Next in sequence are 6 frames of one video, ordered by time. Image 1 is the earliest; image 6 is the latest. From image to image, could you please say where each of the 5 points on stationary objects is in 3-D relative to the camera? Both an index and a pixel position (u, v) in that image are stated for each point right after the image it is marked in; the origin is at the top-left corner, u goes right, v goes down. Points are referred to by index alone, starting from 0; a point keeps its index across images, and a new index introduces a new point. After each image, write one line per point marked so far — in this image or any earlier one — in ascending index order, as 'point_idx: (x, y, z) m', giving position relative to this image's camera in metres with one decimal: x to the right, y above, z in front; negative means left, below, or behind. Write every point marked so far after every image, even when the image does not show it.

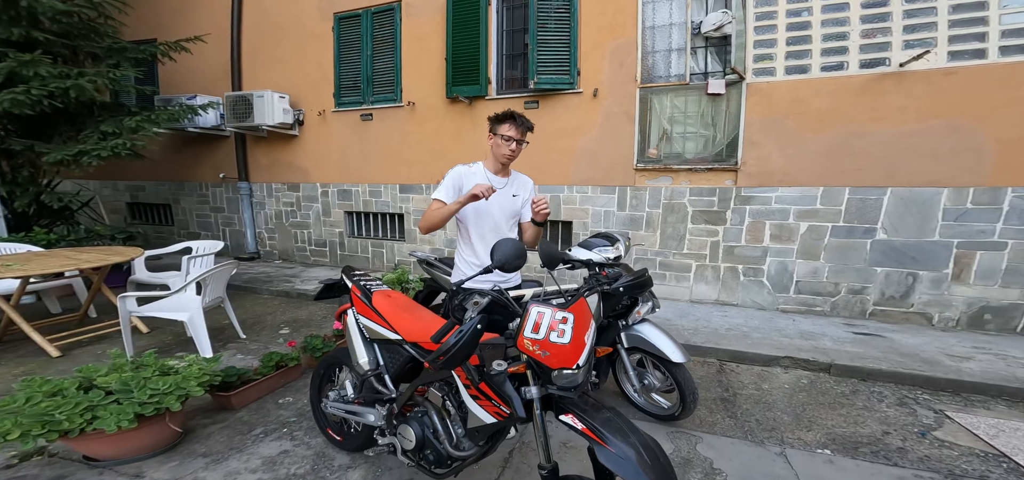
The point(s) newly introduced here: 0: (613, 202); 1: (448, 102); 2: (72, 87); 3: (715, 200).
0: (+1.2, +0.5, +4.7) m
1: (-1.0, +1.8, +5.0) m
2: (-4.8, +1.7, +4.3) m
3: (+2.4, +0.5, +4.3) m
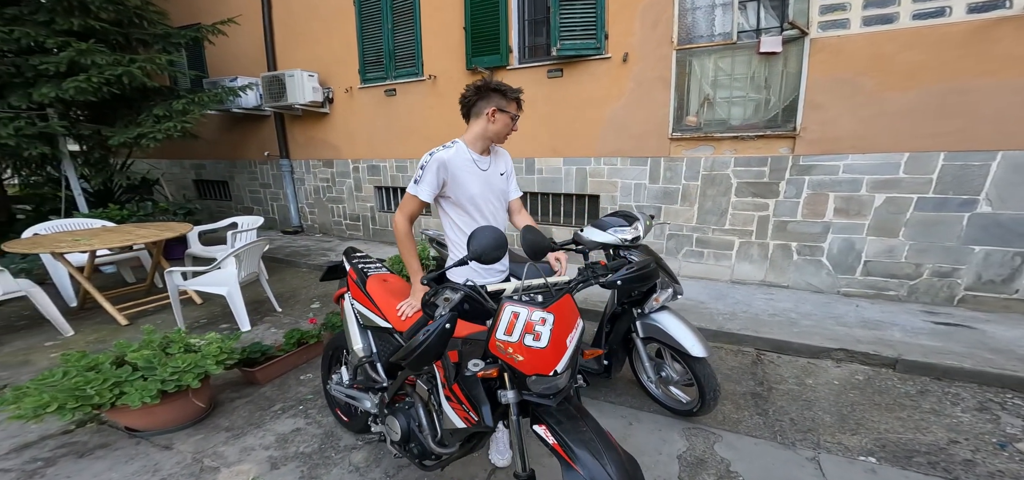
0: (+1.5, +0.7, +4.3) m
1: (-0.6, +2.1, +4.8) m
2: (-4.5, +2.0, +4.6) m
3: (+2.6, +0.7, +3.9) m
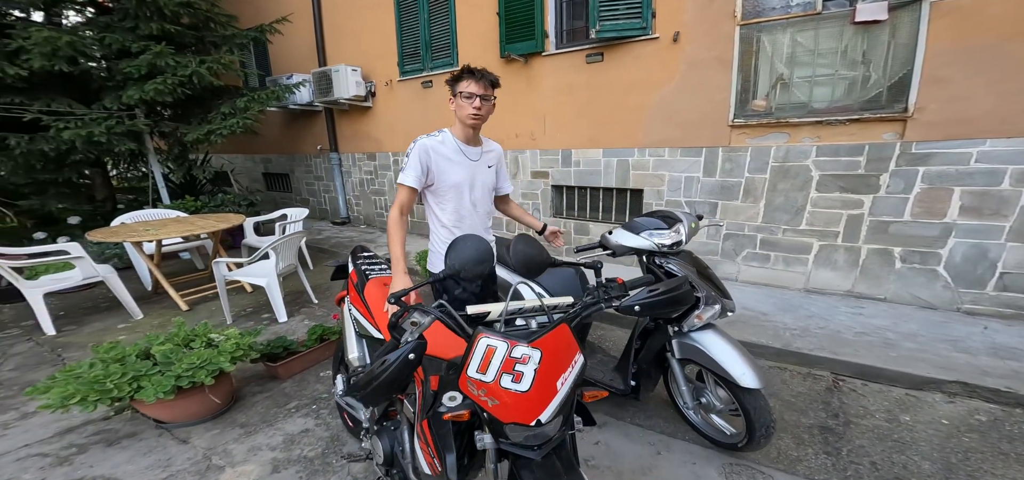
0: (+1.9, +0.7, +3.9) m
1: (-0.1, +2.1, +4.6) m
2: (-4.0, +2.1, +4.9) m
3: (+2.9, +0.7, +3.2) m
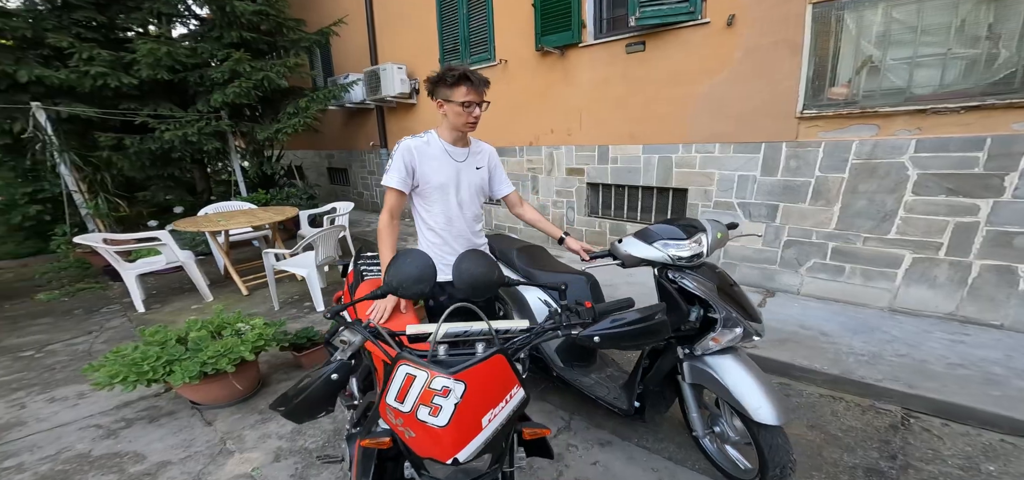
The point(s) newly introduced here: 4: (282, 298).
0: (+2.2, +0.7, +3.4) m
1: (+0.3, +2.2, +4.4) m
2: (-3.5, +2.2, +5.3) m
3: (+3.1, +0.6, +2.7) m
4: (-2.4, -0.6, +4.1) m
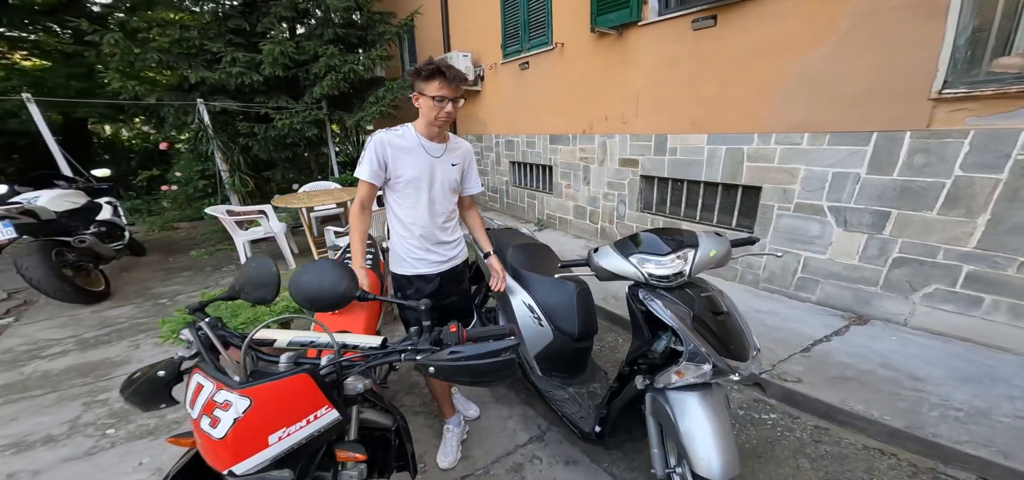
0: (+2.4, +0.6, +2.8) m
1: (+1.0, +2.2, +4.1) m
2: (-2.5, +2.6, +5.9) m
3: (+3.1, +0.4, +1.8) m
4: (-2.0, -0.3, +4.6) m
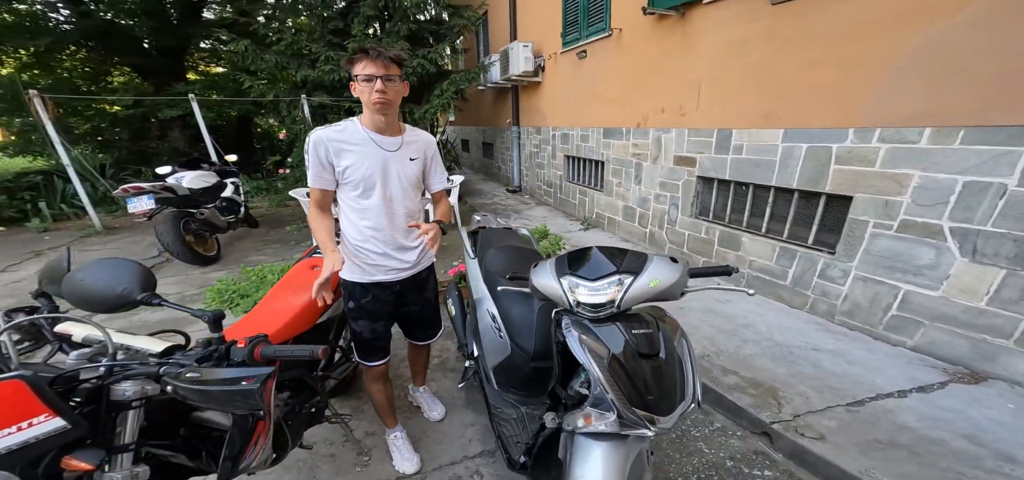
0: (+2.5, +0.4, +2.0) m
1: (+1.5, +2.1, +3.6) m
2: (-1.3, +2.8, +6.2) m
3: (+2.8, +0.1, +0.9) m
4: (-1.4, -0.2, +4.9) m
